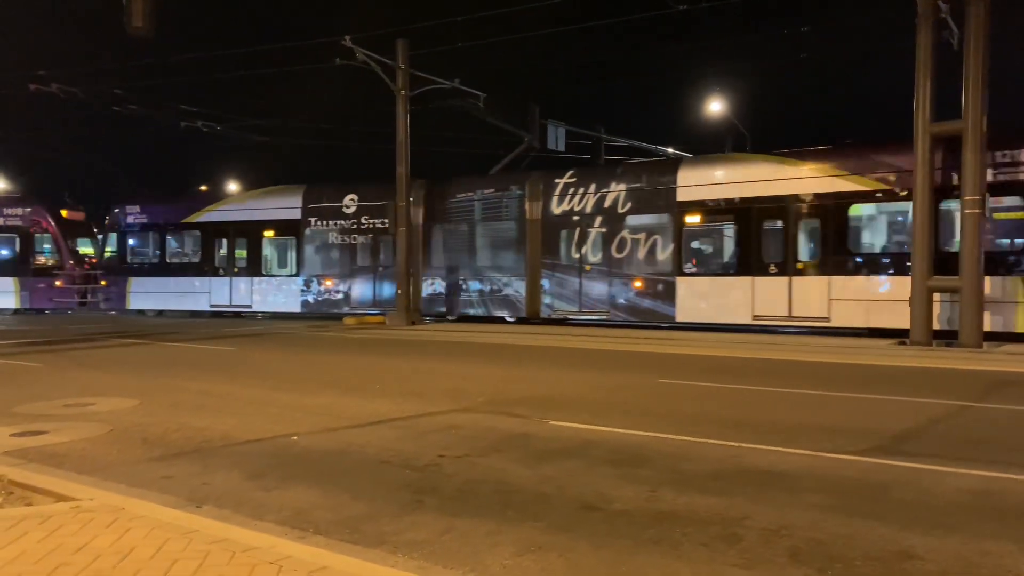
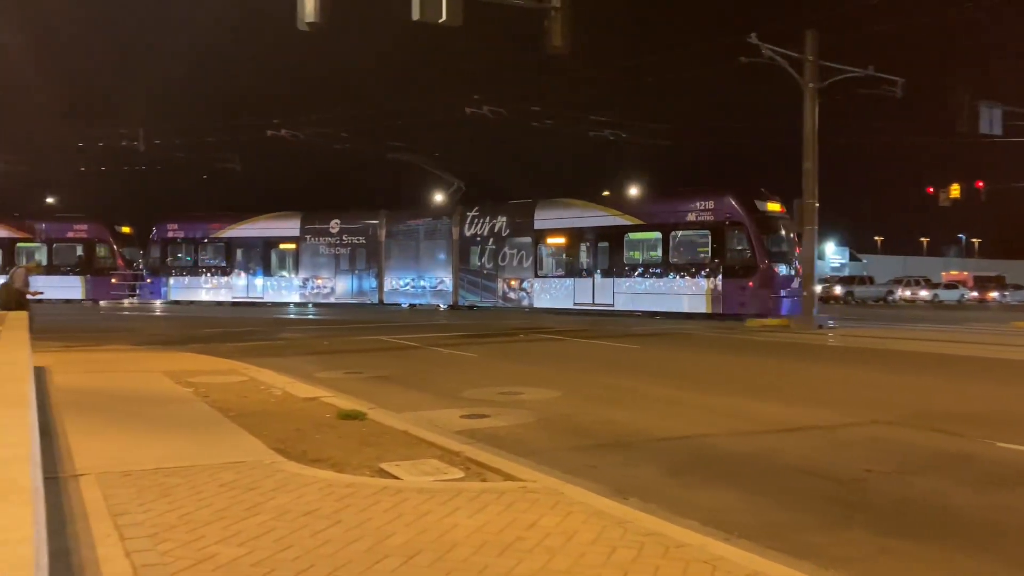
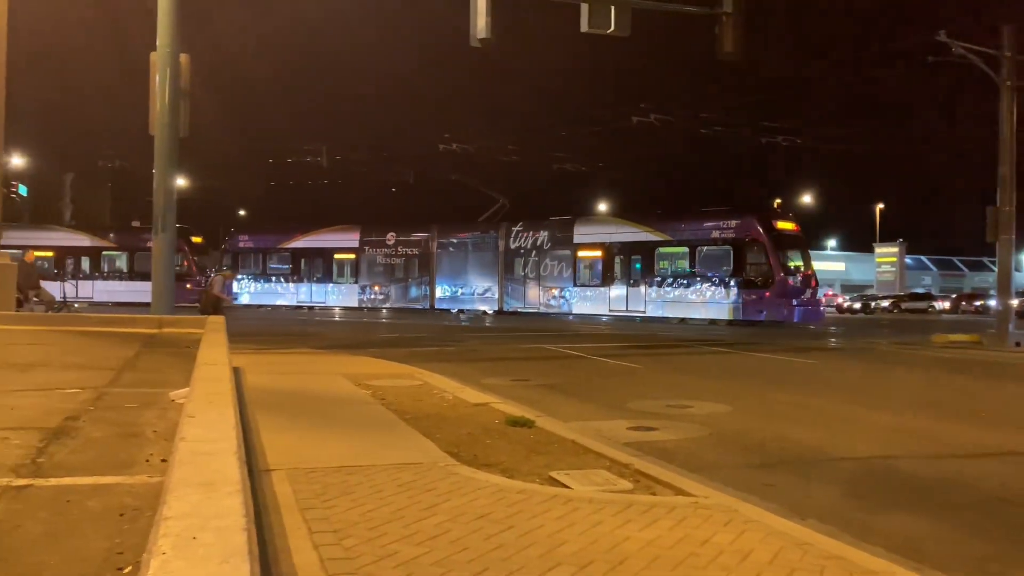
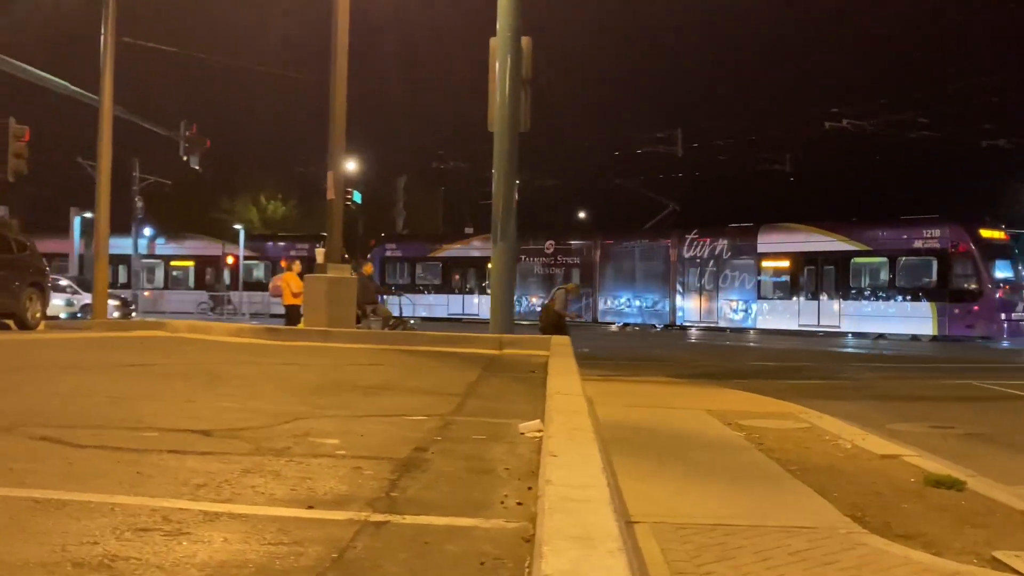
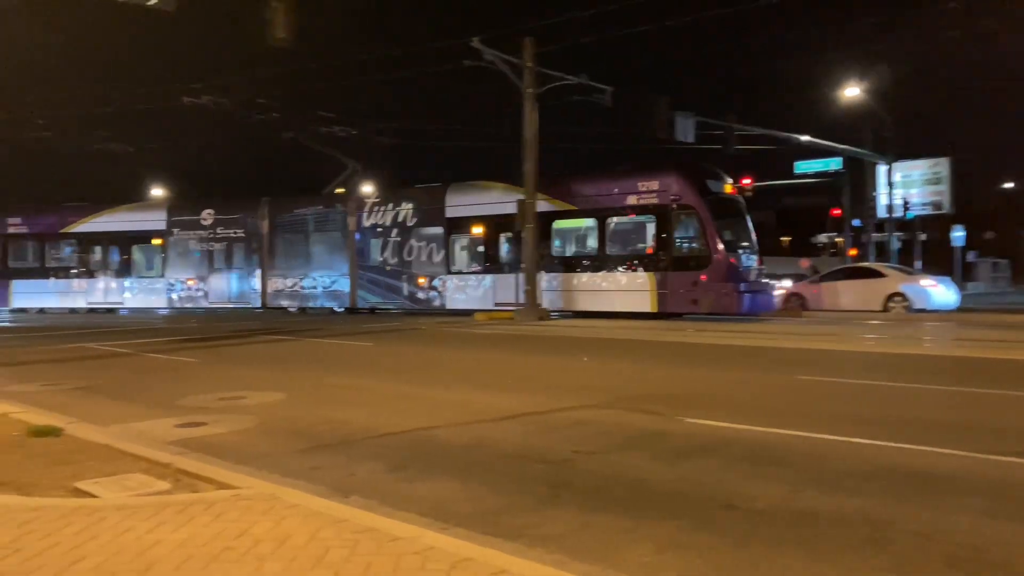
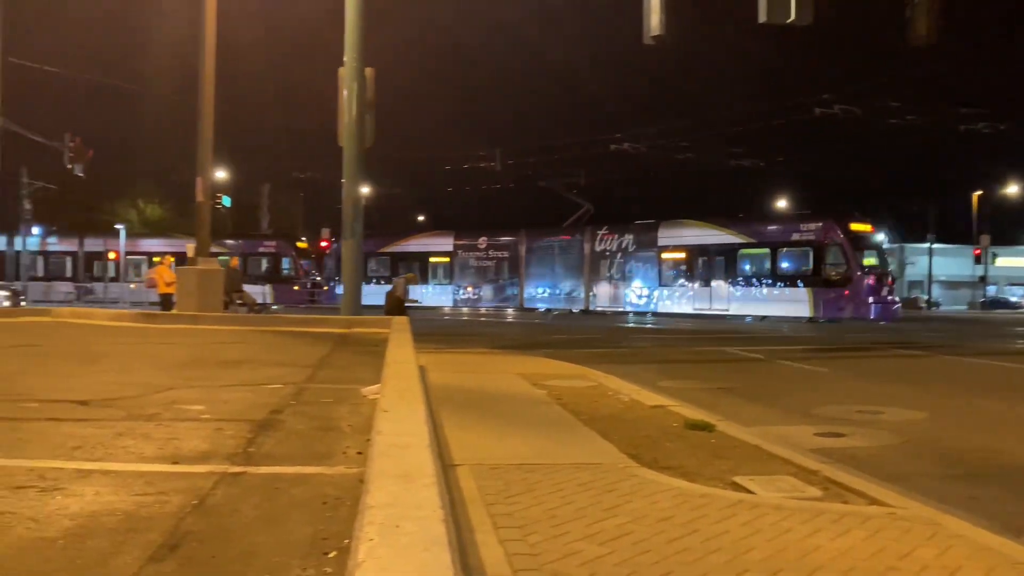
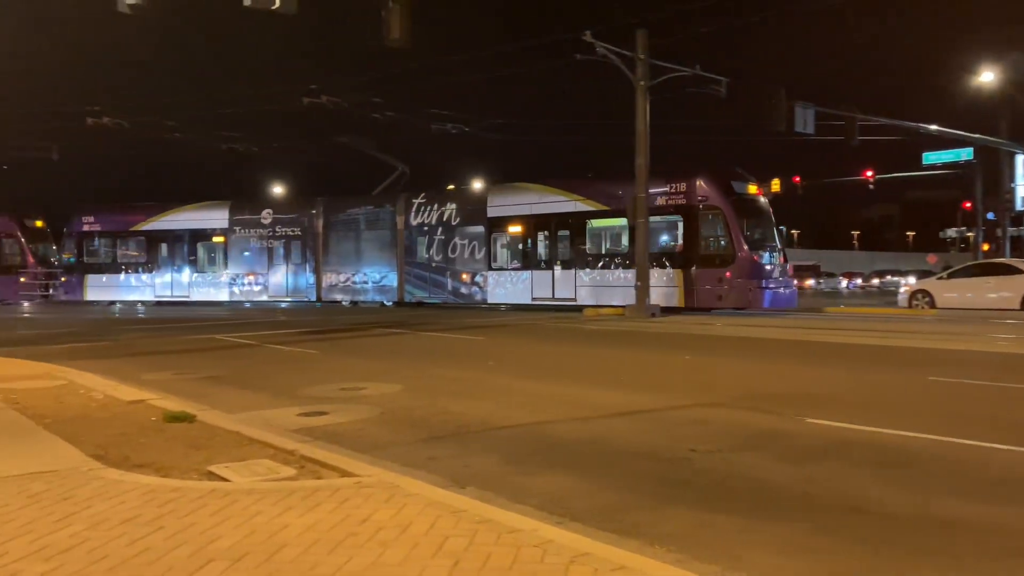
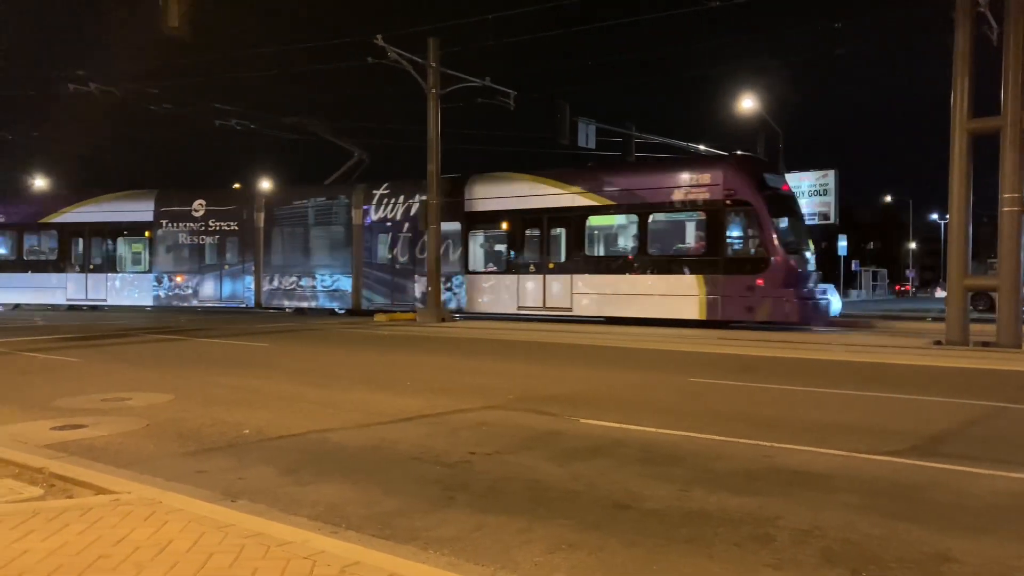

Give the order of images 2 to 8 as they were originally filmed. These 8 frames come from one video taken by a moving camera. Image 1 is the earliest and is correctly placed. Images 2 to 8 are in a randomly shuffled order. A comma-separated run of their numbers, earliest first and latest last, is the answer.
8, 5, 7, 2, 3, 6, 4
